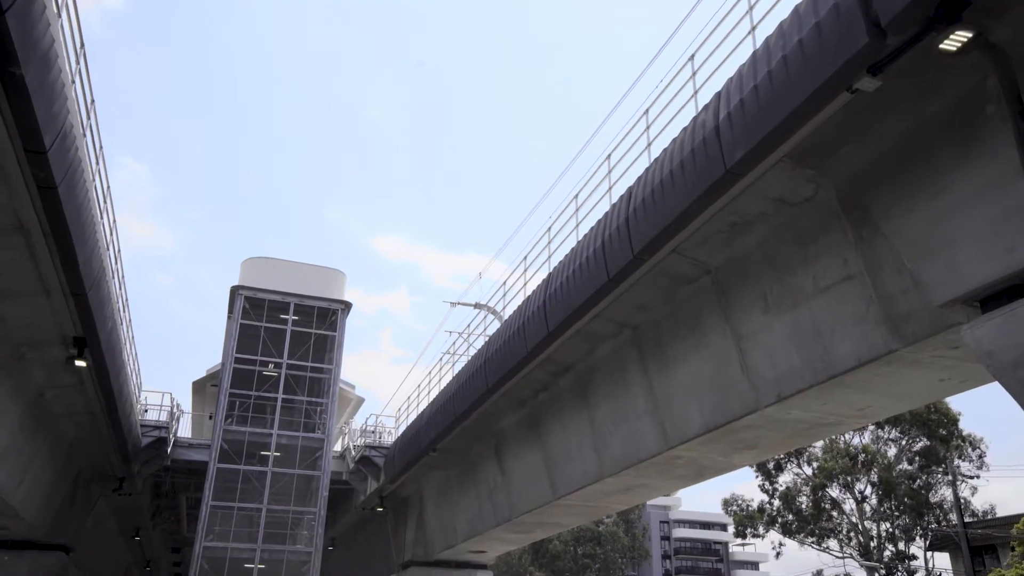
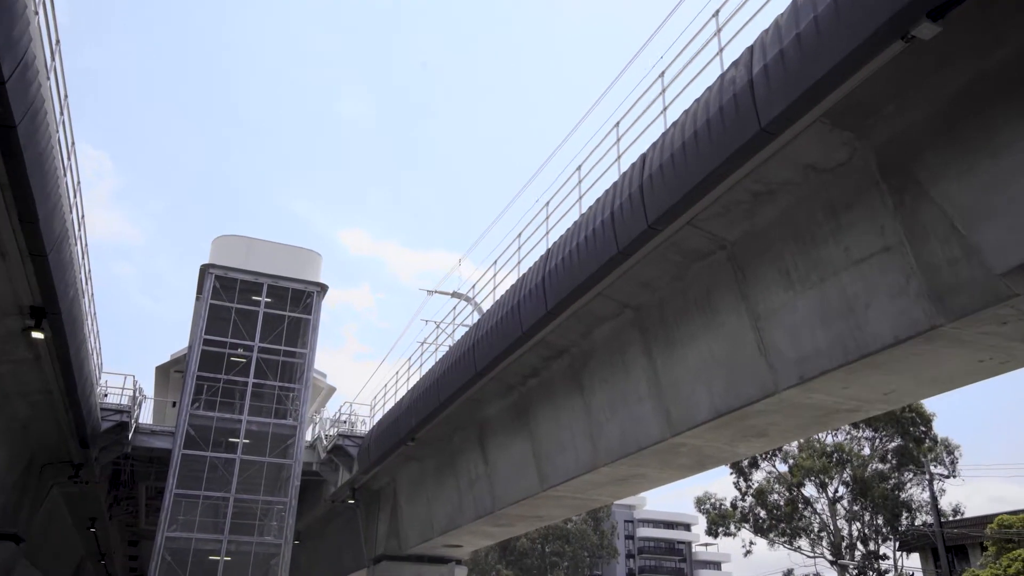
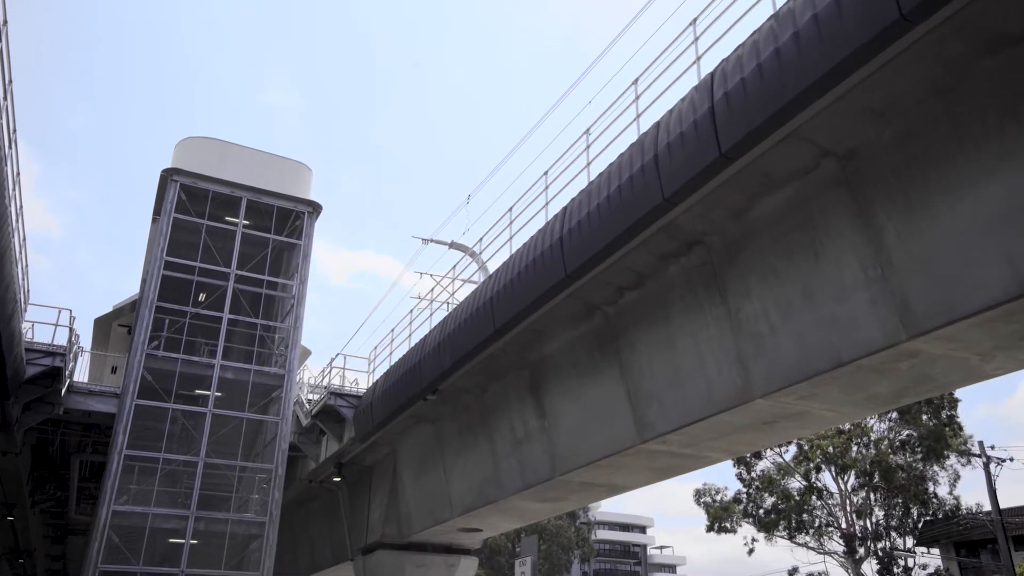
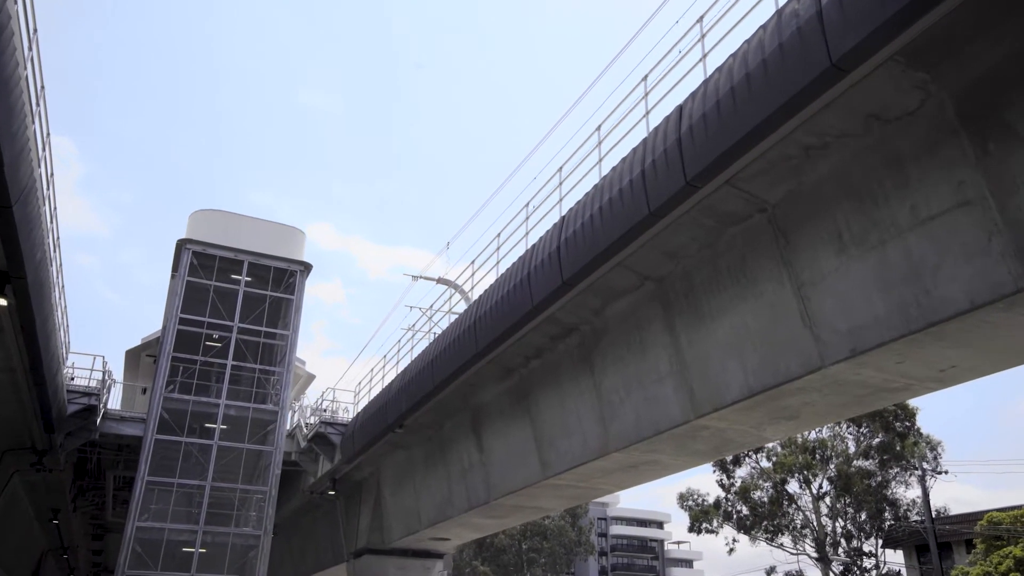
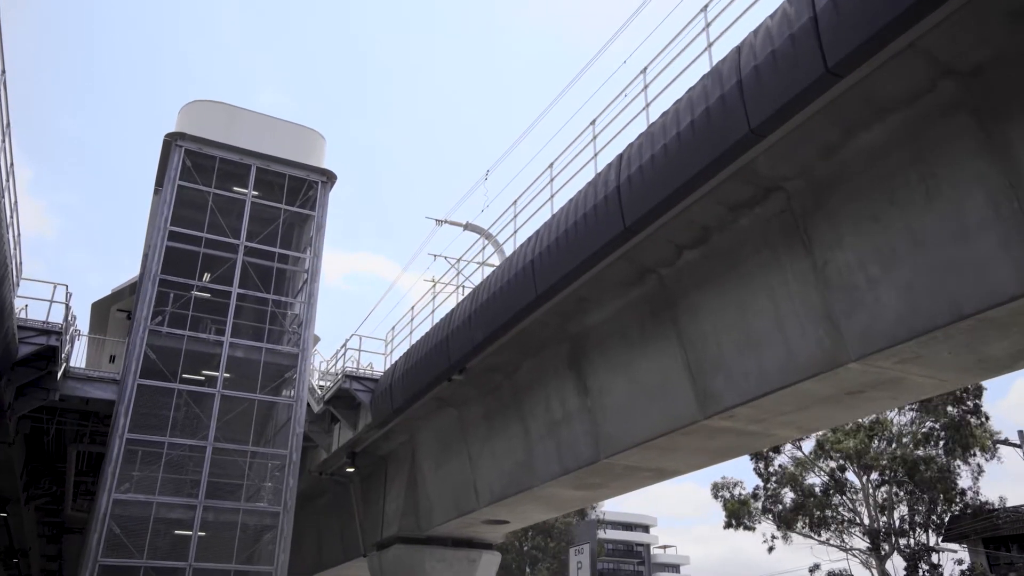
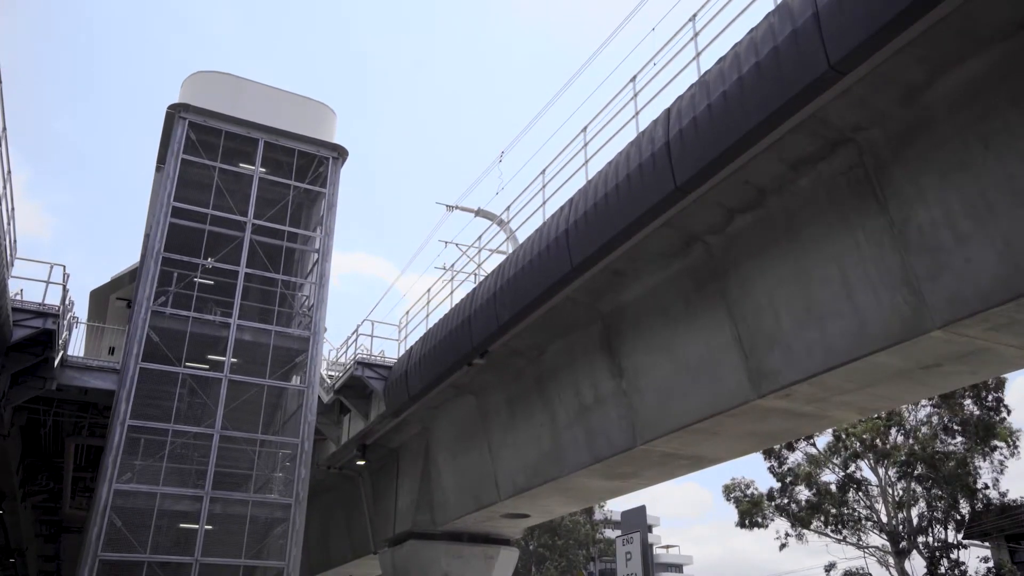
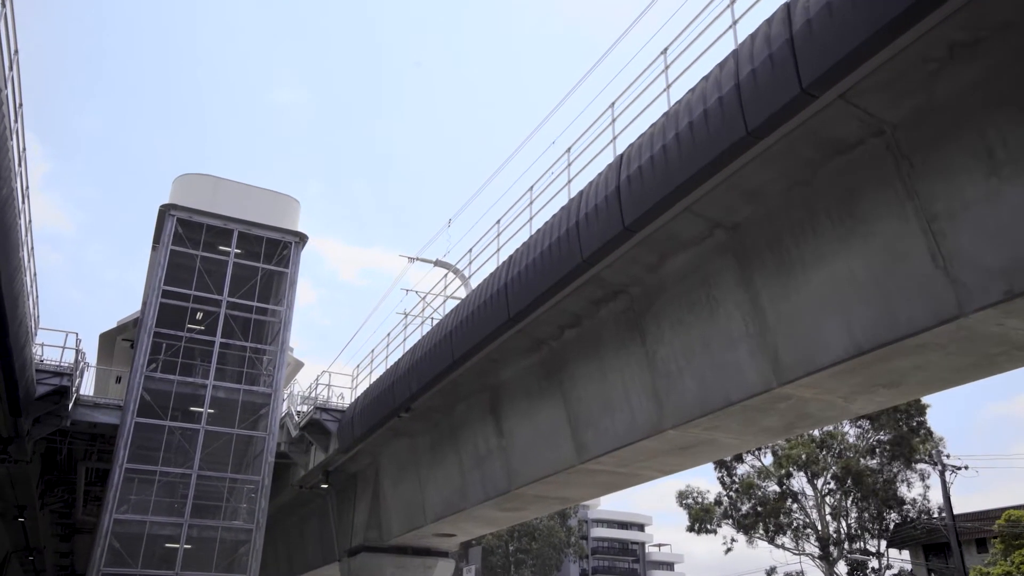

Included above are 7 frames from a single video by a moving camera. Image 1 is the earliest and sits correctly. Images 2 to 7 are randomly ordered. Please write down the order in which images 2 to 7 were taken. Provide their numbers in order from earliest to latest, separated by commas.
2, 4, 7, 3, 5, 6
